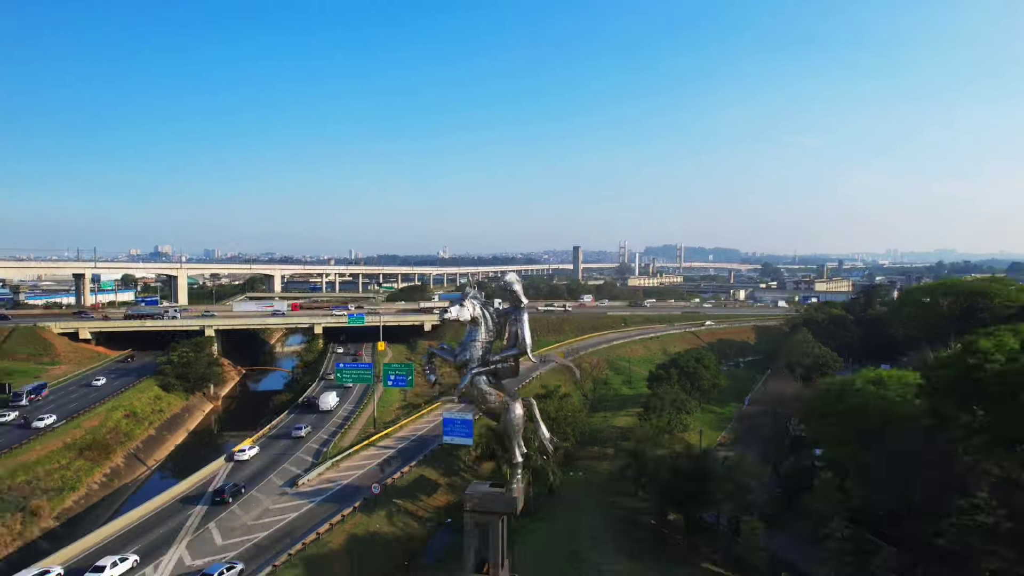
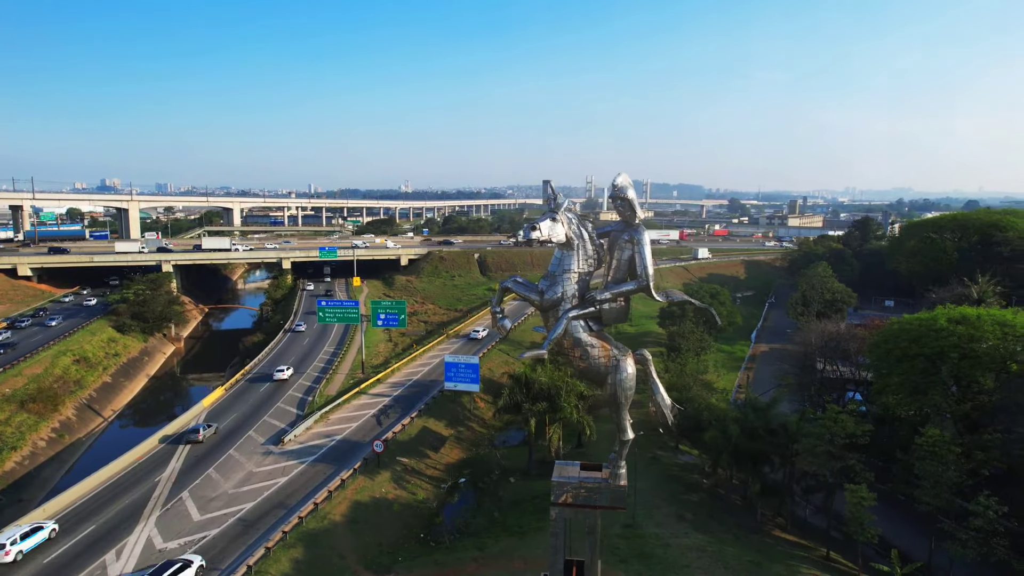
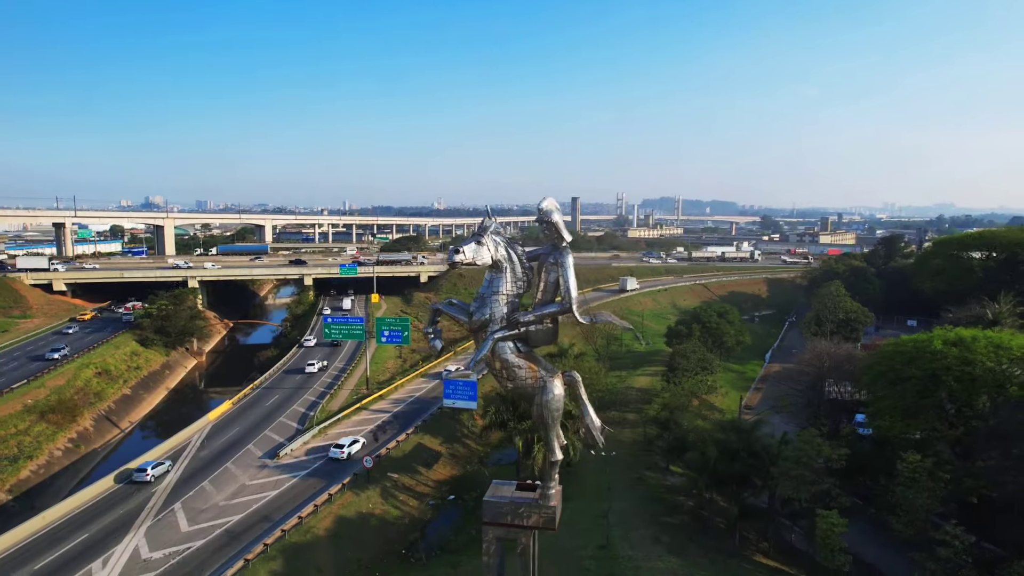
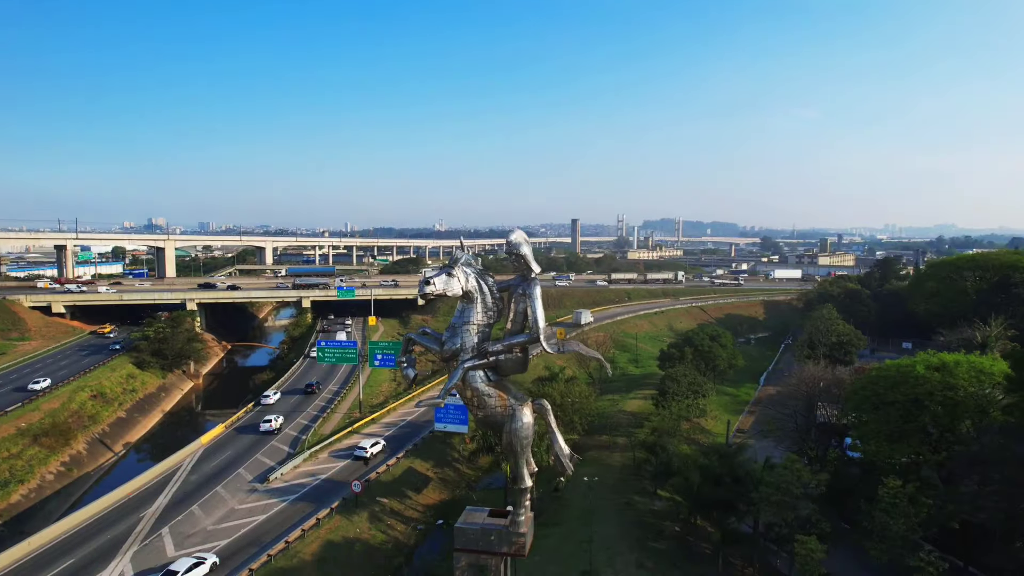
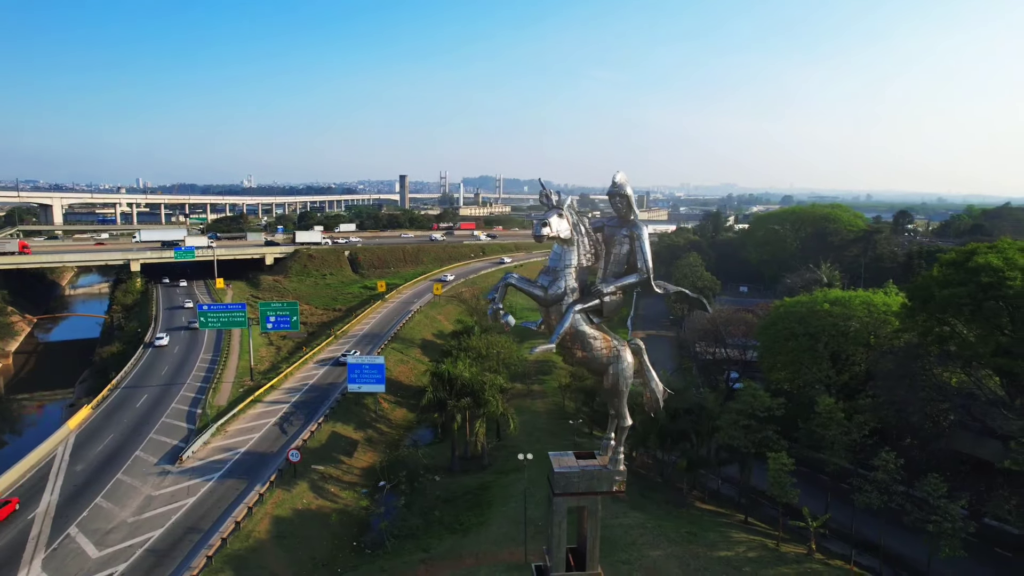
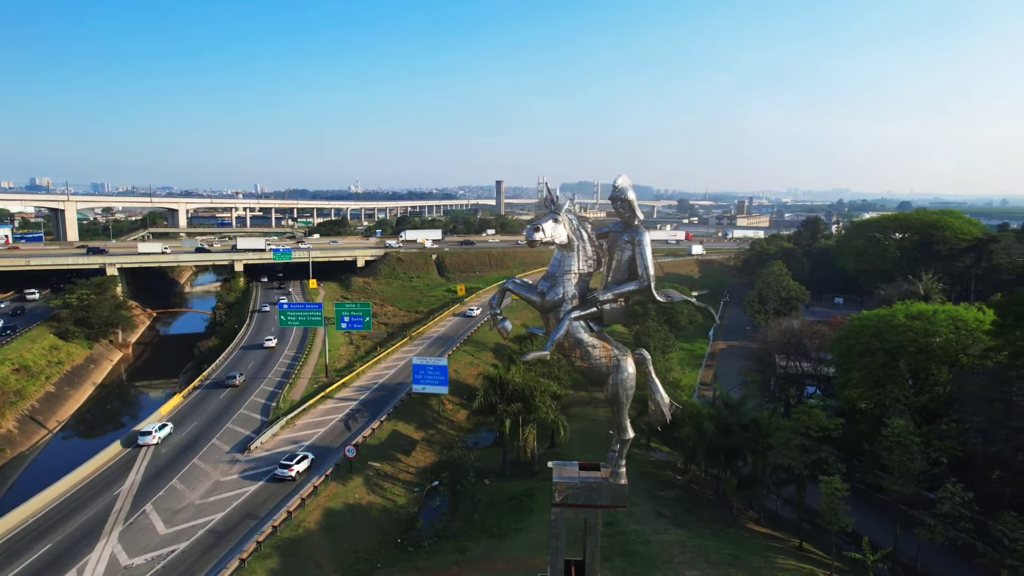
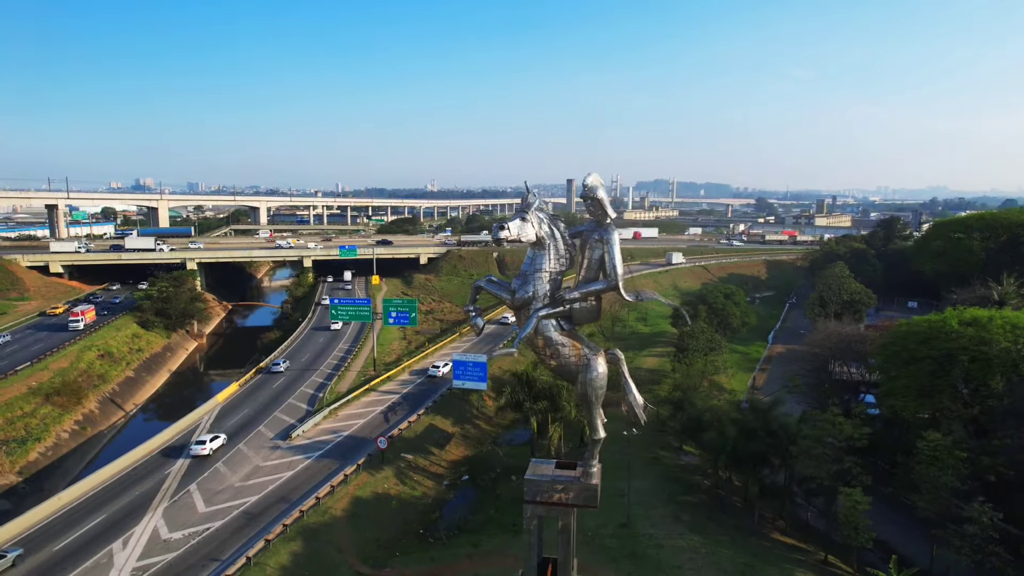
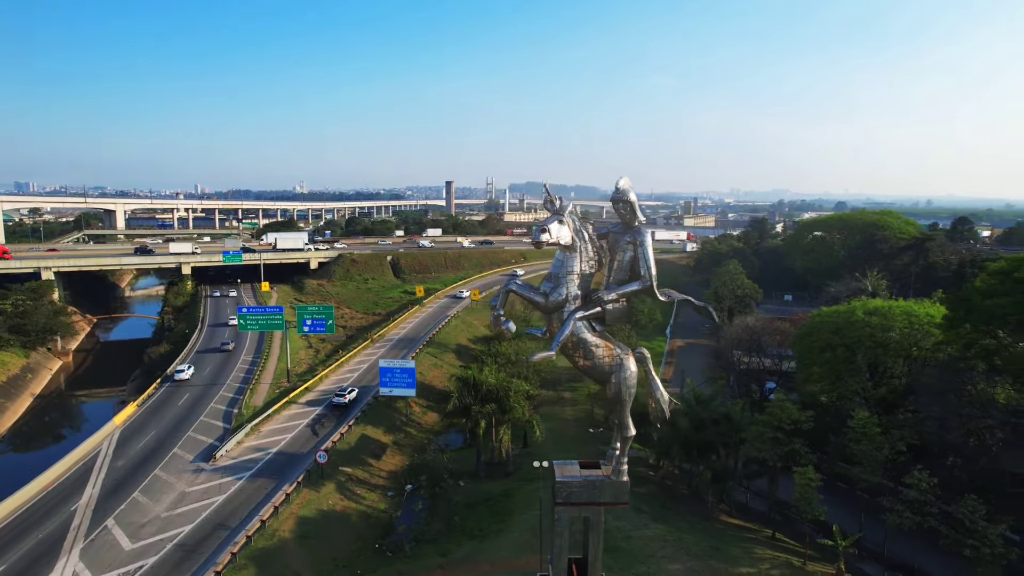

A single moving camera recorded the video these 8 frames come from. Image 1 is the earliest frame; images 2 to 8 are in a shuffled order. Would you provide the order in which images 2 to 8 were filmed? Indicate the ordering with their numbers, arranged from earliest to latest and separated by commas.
4, 3, 7, 2, 6, 8, 5
